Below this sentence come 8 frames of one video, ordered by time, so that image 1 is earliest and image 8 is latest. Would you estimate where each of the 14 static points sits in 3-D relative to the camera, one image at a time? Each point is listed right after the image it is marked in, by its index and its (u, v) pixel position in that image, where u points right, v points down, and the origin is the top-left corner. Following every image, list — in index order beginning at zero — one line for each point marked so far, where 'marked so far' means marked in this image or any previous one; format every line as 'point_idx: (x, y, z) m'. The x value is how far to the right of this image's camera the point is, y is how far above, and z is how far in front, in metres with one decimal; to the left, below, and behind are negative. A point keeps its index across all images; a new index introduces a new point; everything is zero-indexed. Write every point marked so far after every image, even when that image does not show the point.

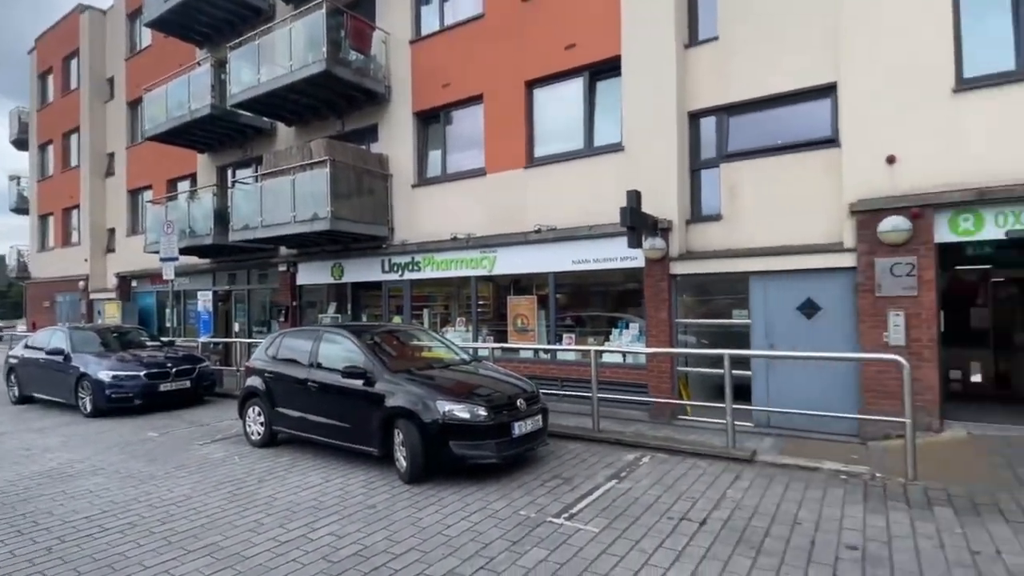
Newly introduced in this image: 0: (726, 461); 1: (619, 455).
0: (+2.6, -2.1, +6.6) m
1: (+1.4, -2.1, +7.1) m
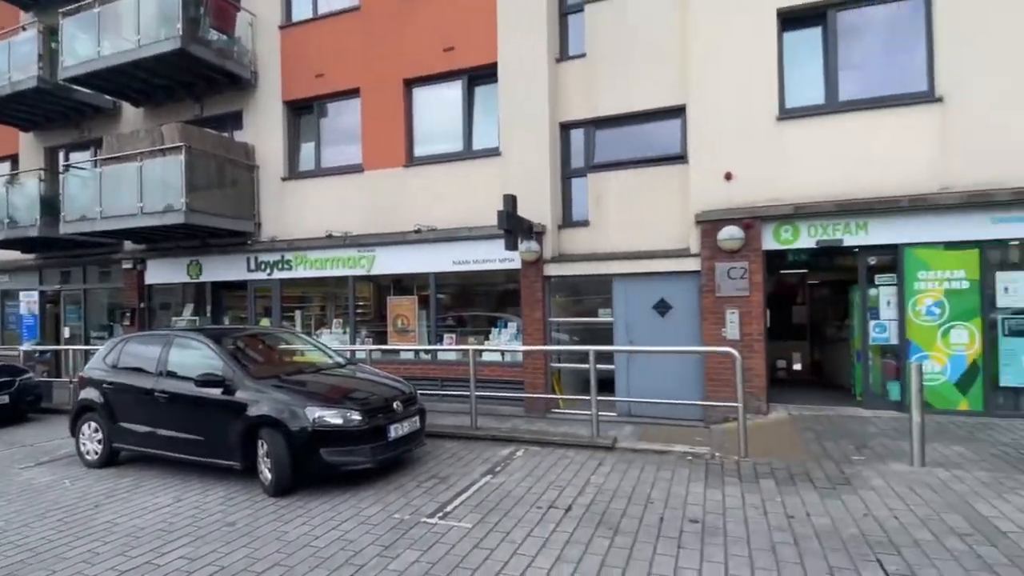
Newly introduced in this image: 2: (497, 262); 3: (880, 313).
0: (+1.0, -2.1, +7.1) m
1: (-0.2, -2.2, +7.3) m
2: (-0.3, +0.5, +10.6) m
3: (+5.7, -0.4, +8.6) m
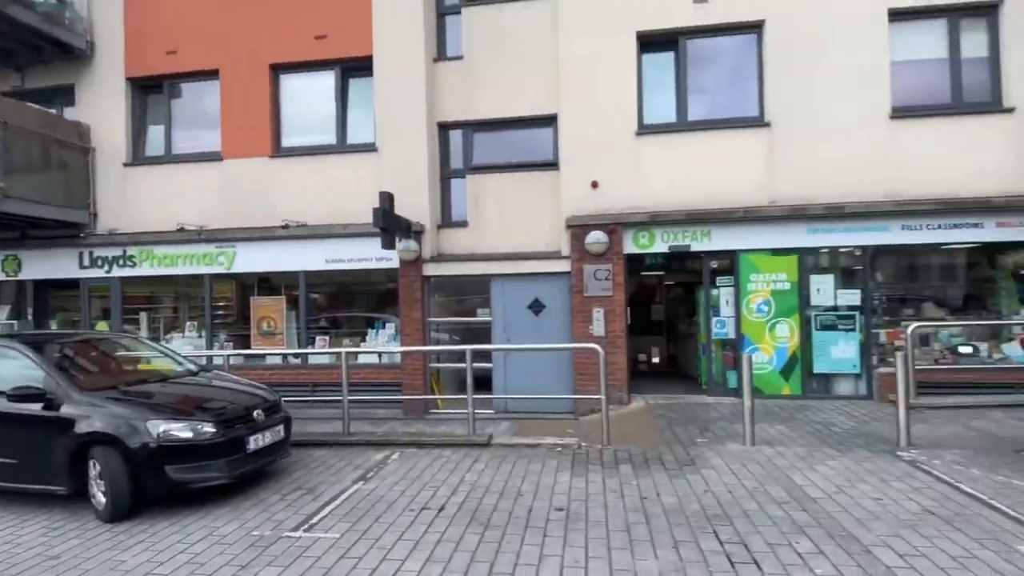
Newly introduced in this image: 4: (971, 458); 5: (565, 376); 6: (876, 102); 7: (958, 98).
0: (-0.6, -2.1, +7.2) m
1: (-1.9, -2.2, +7.1) m
2: (-2.6, +0.5, +10.3) m
3: (+3.7, -0.4, +9.6) m
4: (+4.9, -1.8, +5.9) m
5: (+1.0, -1.6, +9.8) m
6: (+5.9, +3.0, +9.0) m
7: (+7.2, +3.1, +8.9) m
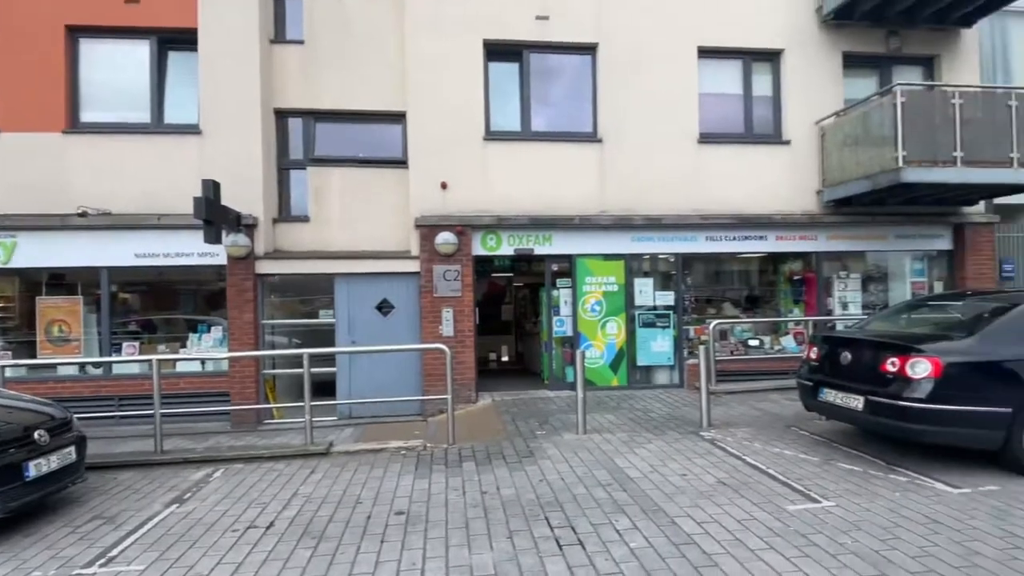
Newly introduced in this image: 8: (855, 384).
0: (-2.6, -2.1, +6.8) m
1: (-3.8, -2.2, +6.3) m
2: (-5.3, +0.5, +9.3) m
3: (+0.9, -0.4, +10.2) m
4: (+3.1, -1.8, +6.9) m
5: (-1.8, -1.6, +9.7) m
6: (+3.3, +3.0, +10.2) m
7: (+4.6, +3.0, +10.5) m
8: (+3.6, -1.0, +5.7) m
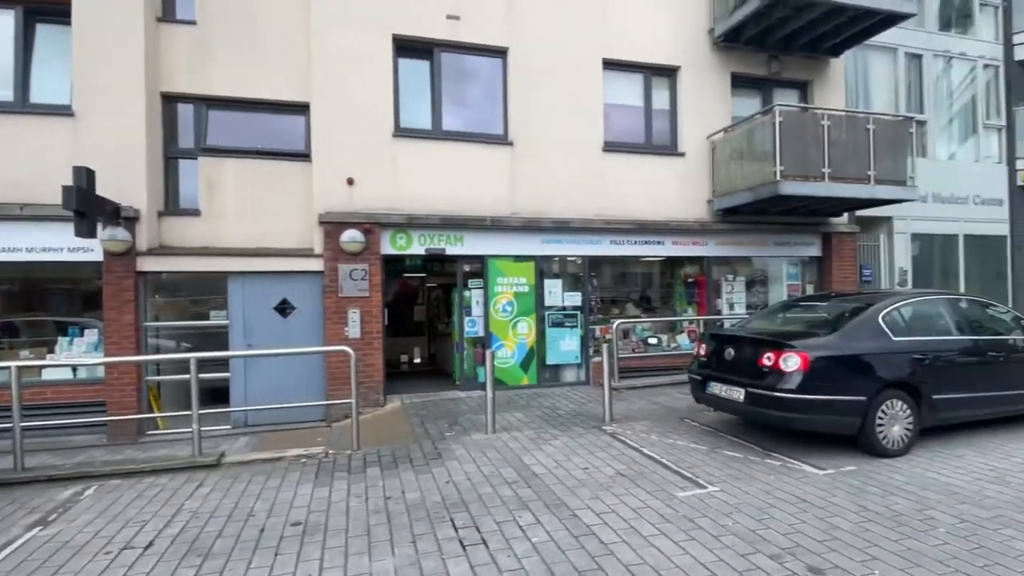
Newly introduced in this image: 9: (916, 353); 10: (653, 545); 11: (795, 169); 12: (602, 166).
0: (-3.7, -2.1, +6.3) m
1: (-4.8, -2.1, +5.7) m
2: (-6.8, +0.5, +8.3) m
3: (-0.8, -0.4, +10.3) m
4: (+1.9, -1.9, +7.3) m
5: (-3.3, -1.6, +9.3) m
6: (+1.6, +3.0, +10.6) m
7: (+2.8, +3.0, +11.1) m
8: (+2.6, -1.0, +6.2) m
9: (+4.4, -0.7, +6.0) m
10: (+1.0, -1.9, +4.0) m
11: (+5.0, +2.1, +9.7) m
12: (+1.7, +2.4, +10.7) m
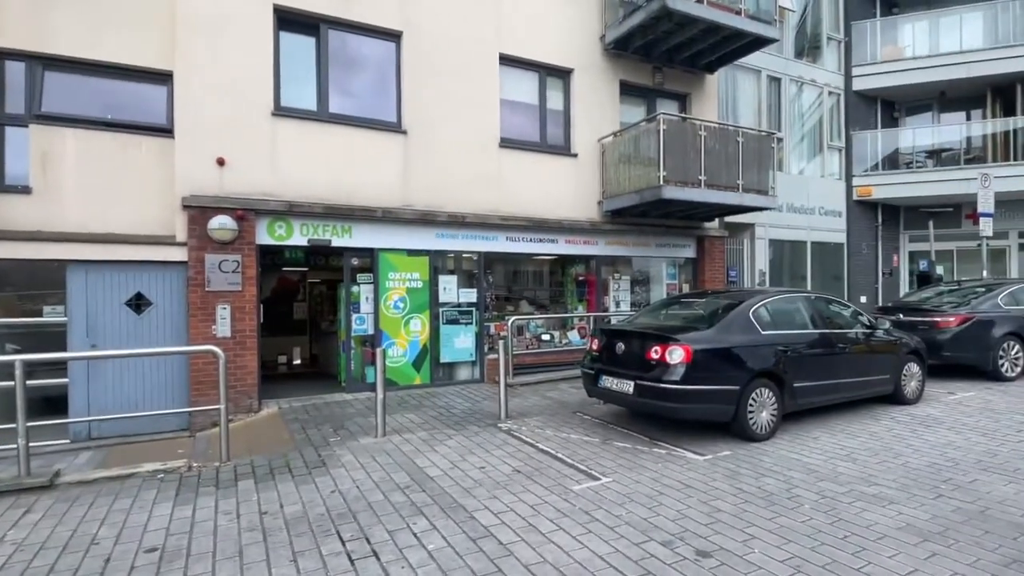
0: (-4.8, -2.0, +5.3) m
1: (-5.8, -2.0, +4.4) m
2: (-8.2, +0.7, +6.6) m
3: (-2.7, -0.3, +9.7) m
4: (+0.4, -1.8, +7.4) m
5: (-5.0, -1.5, +8.3) m
6: (-0.4, +3.0, +10.5) m
7: (+0.7, +3.1, +11.3) m
8: (+1.4, -1.0, +6.5) m
9: (+3.2, -0.7, +6.5) m
10: (+0.3, -1.8, +3.9) m
11: (+3.1, +2.1, +10.3) m
12: (-0.3, +2.4, +10.6) m
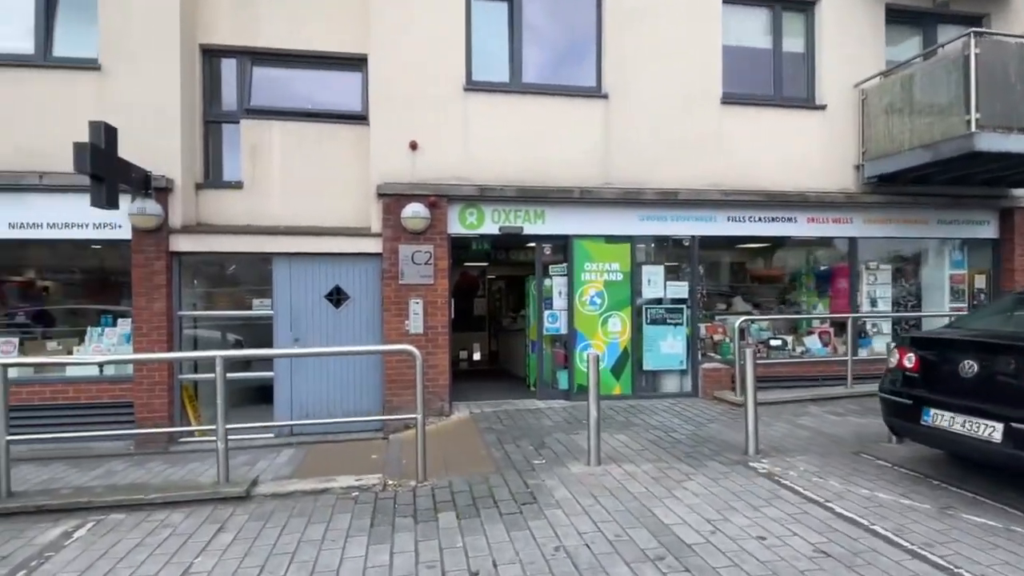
0: (-2.6, -1.9, +4.8) m
1: (-3.8, -1.9, +4.3) m
2: (-5.5, +0.8, +7.1) m
3: (+0.6, -0.2, +8.5) m
4: (+3.0, -1.7, +5.3) m
5: (-2.0, -1.4, +7.8) m
6: (+3.1, +3.2, +8.6) m
7: (+4.3, +3.2, +9.0) m
8: (+3.6, -0.9, +4.2) m
9: (+5.4, -0.6, +3.7) m
10: (+1.8, -1.7, +2.0) m
11: (+6.4, +2.3, +7.3) m
12: (+3.2, +2.6, +8.6) m
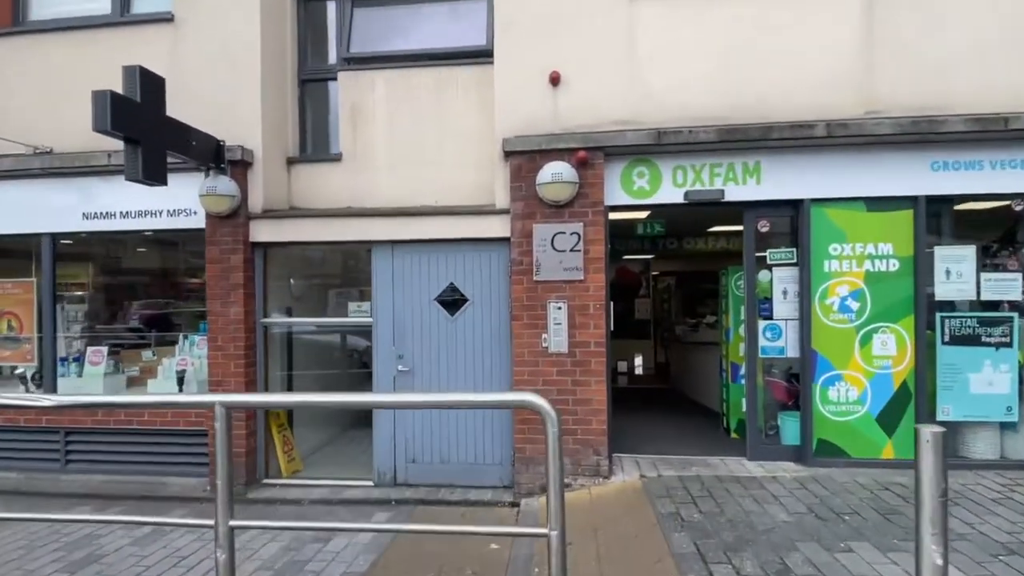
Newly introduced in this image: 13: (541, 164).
0: (-1.6, -1.9, +2.8) m
1: (-2.8, -2.0, +2.7) m
2: (-3.7, +0.8, +5.9) m
3: (+2.6, -0.2, +5.4) m
4: (+4.0, -1.7, +1.8) m
5: (-0.1, -1.4, +5.5) m
6: (+4.9, +3.2, +4.9) m
7: (+6.2, +3.3, +4.9) m
8: (+4.2, -0.8, +0.5) m
9: (+5.8, -0.5, -0.5) m
10: (+1.9, -1.7, -1.1) m
11: (+7.7, +2.3, +2.7) m
12: (+5.1, +2.6, +4.8) m
13: (+0.3, +1.2, +5.3) m
